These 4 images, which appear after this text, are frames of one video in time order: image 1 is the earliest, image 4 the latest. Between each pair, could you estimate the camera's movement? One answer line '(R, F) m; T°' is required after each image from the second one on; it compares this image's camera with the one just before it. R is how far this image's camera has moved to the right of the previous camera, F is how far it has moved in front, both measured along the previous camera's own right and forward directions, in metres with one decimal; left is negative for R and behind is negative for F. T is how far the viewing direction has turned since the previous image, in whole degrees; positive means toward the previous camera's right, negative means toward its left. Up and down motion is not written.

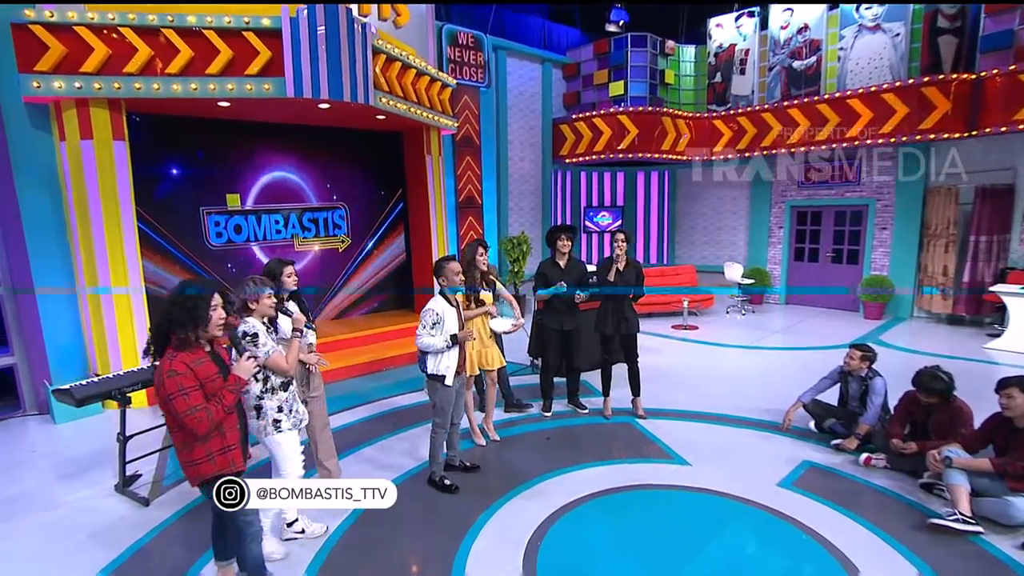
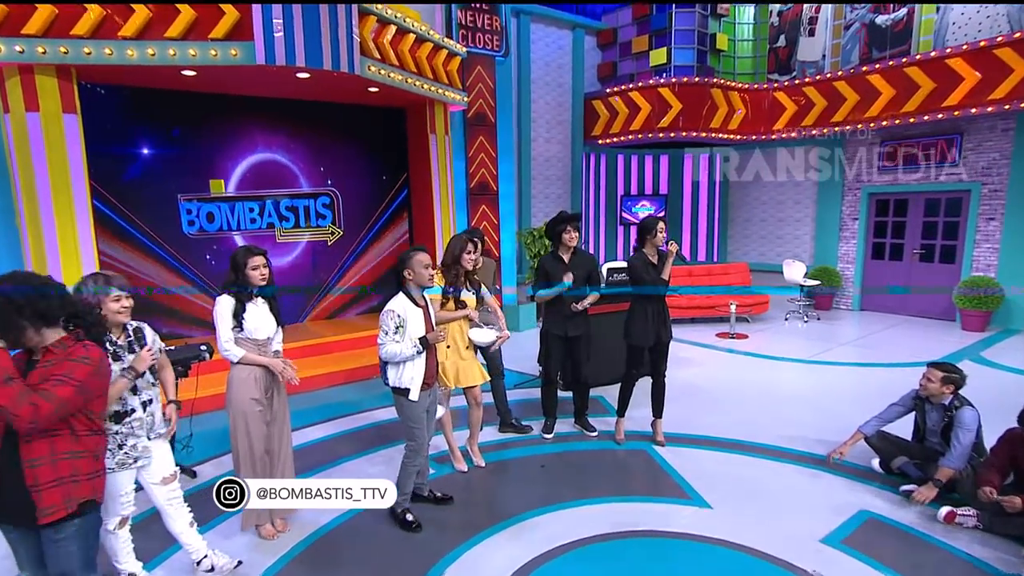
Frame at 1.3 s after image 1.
(+0.6, +1.1) m; -6°
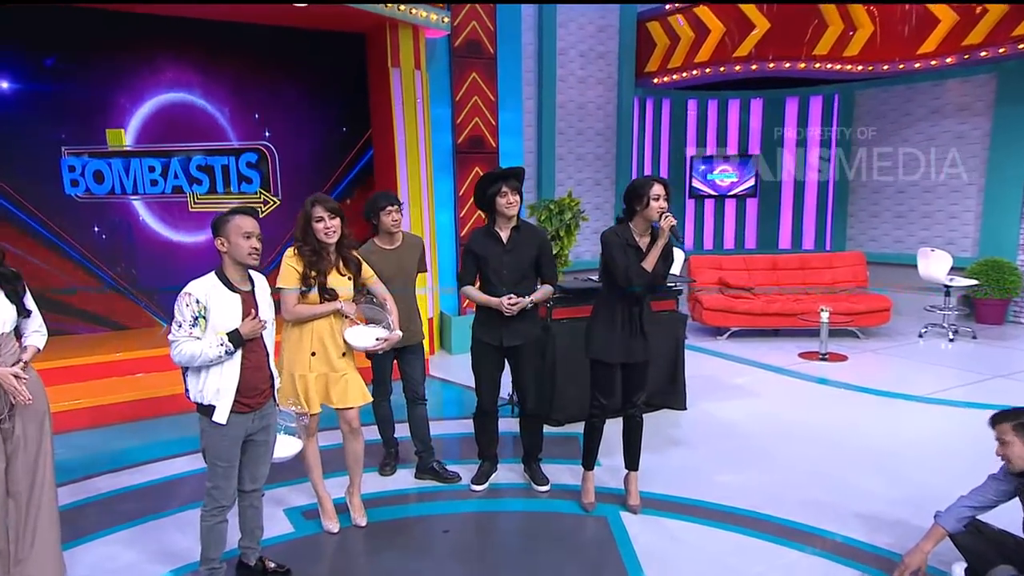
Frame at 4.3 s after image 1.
(+1.4, +2.0) m; -13°
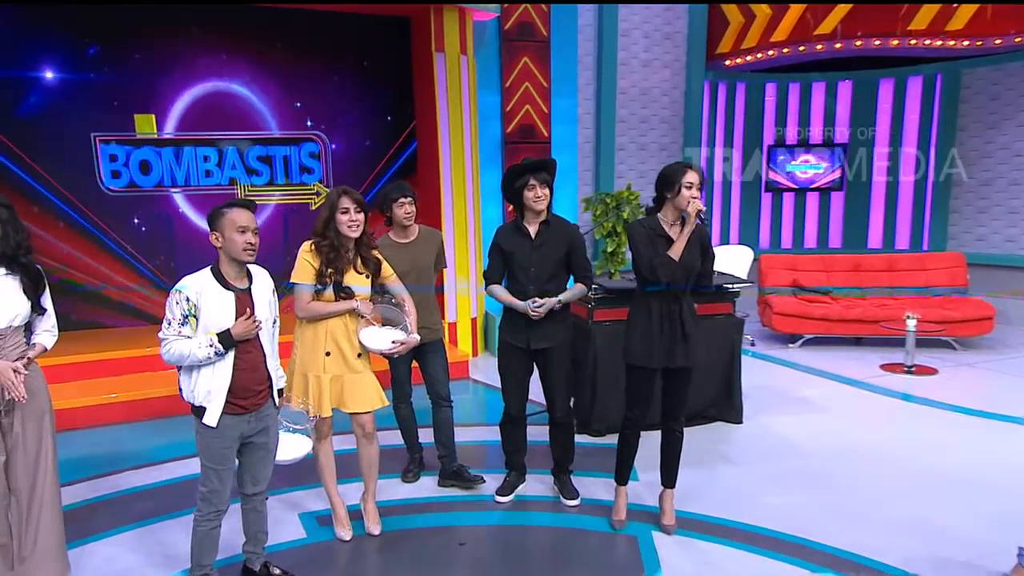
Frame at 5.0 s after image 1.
(+0.2, +0.3) m; -7°
